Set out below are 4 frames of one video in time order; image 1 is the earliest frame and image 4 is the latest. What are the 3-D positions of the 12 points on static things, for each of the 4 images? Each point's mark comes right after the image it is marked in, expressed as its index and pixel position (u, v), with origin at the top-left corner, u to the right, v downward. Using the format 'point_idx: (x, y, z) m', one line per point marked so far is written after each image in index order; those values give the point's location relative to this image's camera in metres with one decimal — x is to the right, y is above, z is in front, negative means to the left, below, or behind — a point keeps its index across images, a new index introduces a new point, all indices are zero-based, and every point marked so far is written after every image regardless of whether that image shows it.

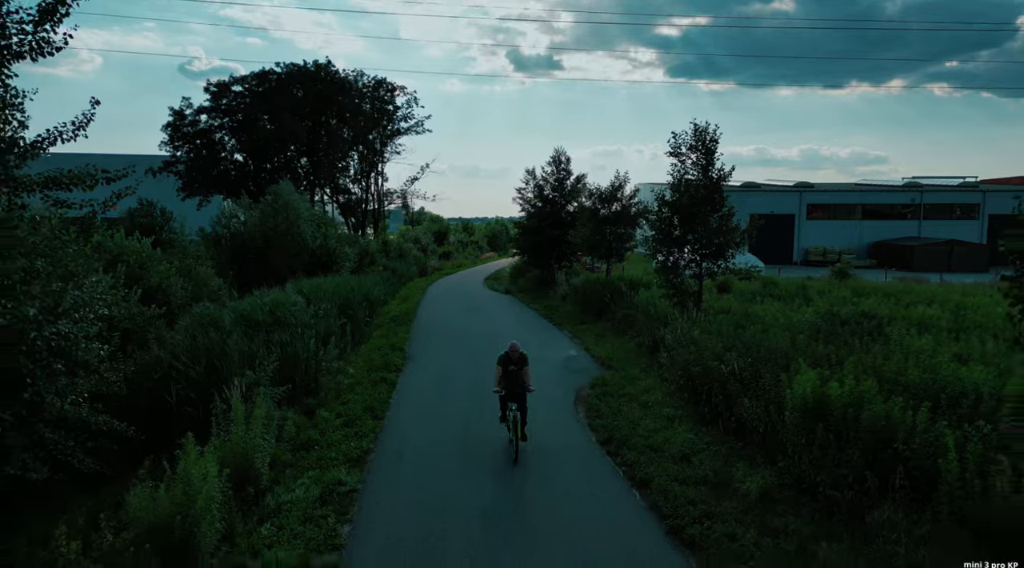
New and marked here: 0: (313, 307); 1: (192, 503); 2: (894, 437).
0: (-4.1, -0.5, +15.6) m
1: (-2.7, -1.8, +6.2) m
2: (+3.2, -1.2, +6.3) m
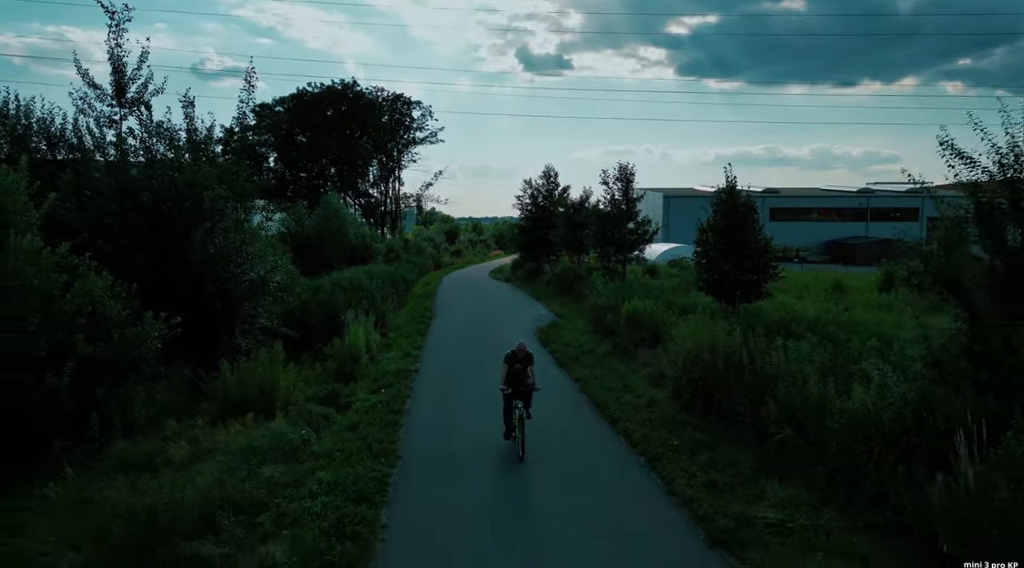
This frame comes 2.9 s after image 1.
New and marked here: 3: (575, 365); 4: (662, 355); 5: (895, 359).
0: (-4.5, +0.1, +24.0) m
1: (-3.1, -1.2, +14.5) m
2: (+2.7, -0.7, +14.6) m
3: (+1.1, -1.5, +14.2) m
4: (+2.5, -1.2, +12.8) m
5: (+3.8, -0.8, +7.5) m
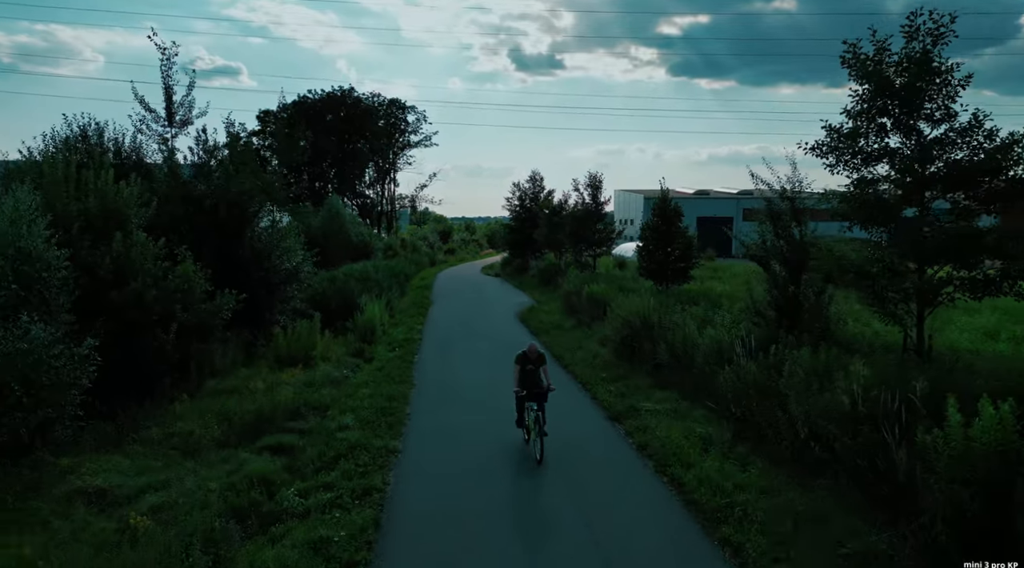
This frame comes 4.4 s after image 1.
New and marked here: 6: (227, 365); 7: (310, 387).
0: (-5.0, +0.4, +28.0) m
1: (-3.5, -0.9, +18.5) m
2: (+2.3, -0.4, +18.7) m
3: (+0.7, -1.2, +18.2) m
4: (+2.1, -0.9, +16.8) m
5: (+3.4, -0.4, +11.6) m
6: (-5.9, -1.7, +15.6) m
7: (-3.4, -1.7, +12.5) m
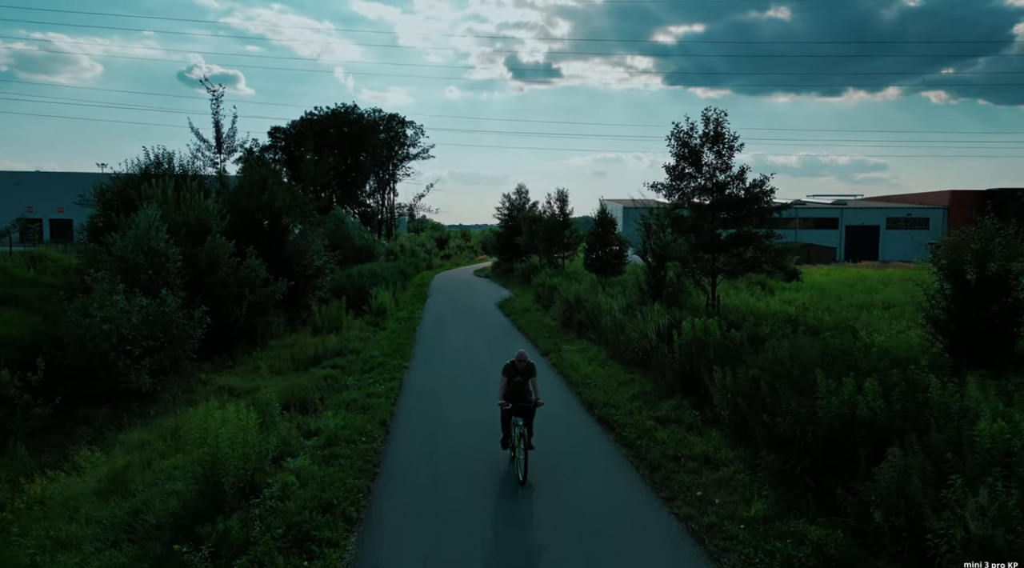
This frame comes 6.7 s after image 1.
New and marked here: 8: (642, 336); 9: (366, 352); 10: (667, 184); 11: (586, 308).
0: (-5.7, +0.5, +33.8) m
1: (-4.2, -0.7, +24.3) m
2: (+1.6, -0.1, +24.5) m
3: (0.0, -1.0, +24.0) m
4: (+1.4, -0.6, +22.7) m
5: (+2.7, -0.1, +17.4) m
6: (-6.6, -1.4, +21.4) m
7: (-4.1, -1.4, +18.4) m
8: (+2.2, -0.9, +12.9) m
9: (-3.2, -1.5, +16.5) m
10: (+3.0, +1.9, +14.5) m
11: (+1.8, -0.6, +17.8) m
